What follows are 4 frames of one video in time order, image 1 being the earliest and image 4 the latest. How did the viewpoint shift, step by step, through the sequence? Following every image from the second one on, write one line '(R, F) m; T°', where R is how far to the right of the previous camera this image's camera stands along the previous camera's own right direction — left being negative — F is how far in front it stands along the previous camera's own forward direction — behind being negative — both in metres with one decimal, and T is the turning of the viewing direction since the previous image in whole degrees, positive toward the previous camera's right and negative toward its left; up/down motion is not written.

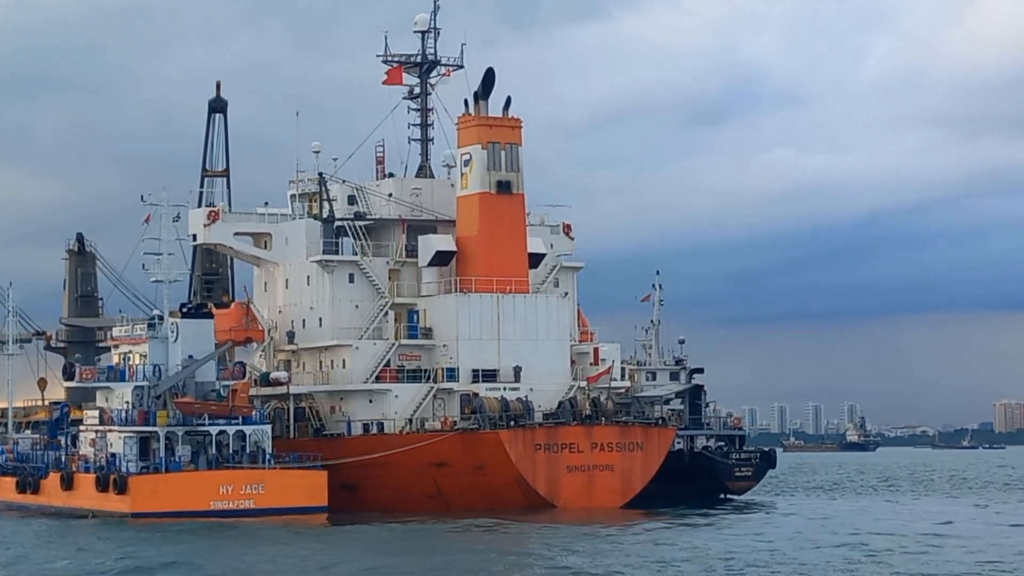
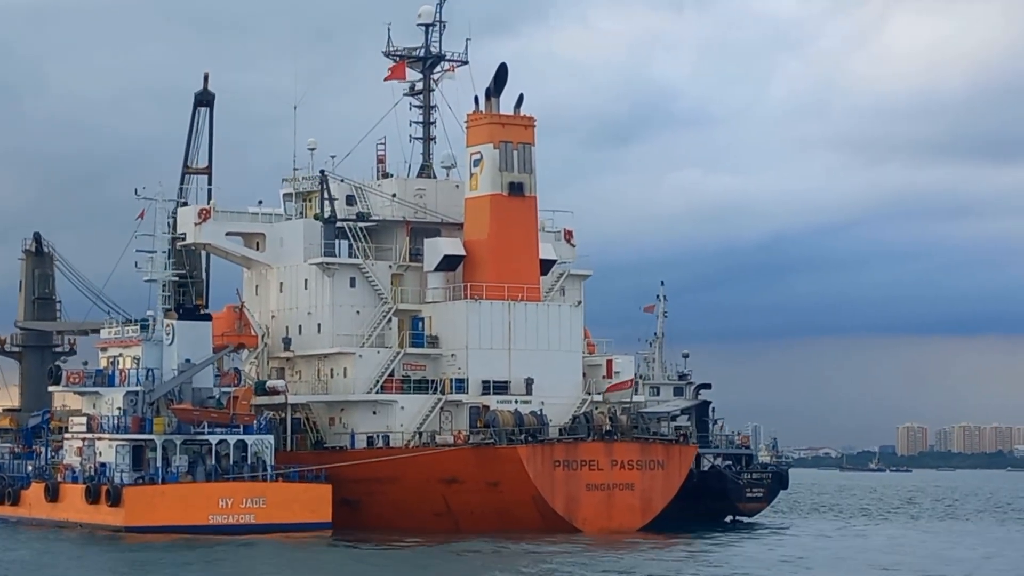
(-2.0, +2.3) m; +2°
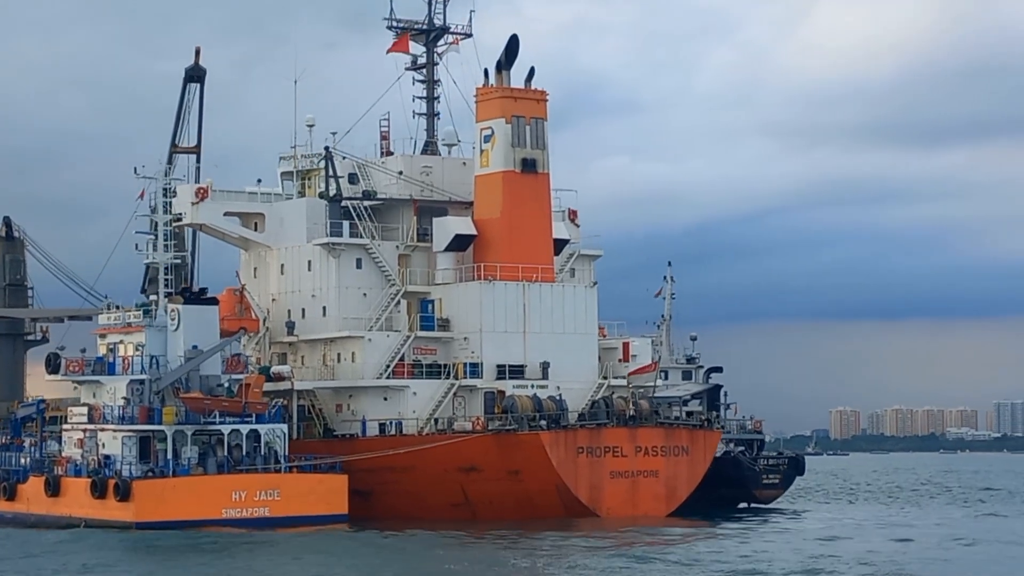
(-1.5, +1.6) m; +2°
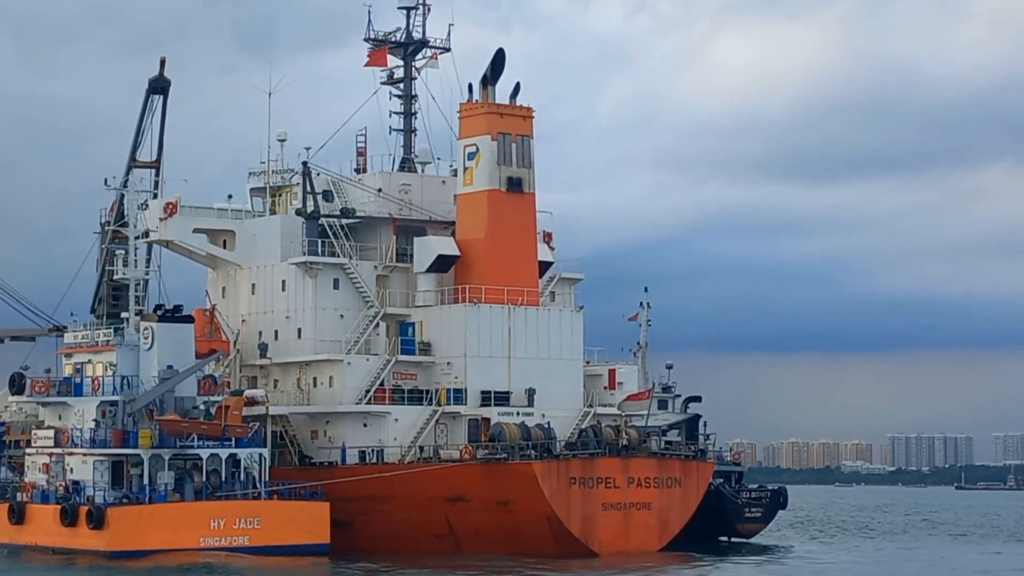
(-1.5, +1.6) m; +3°
